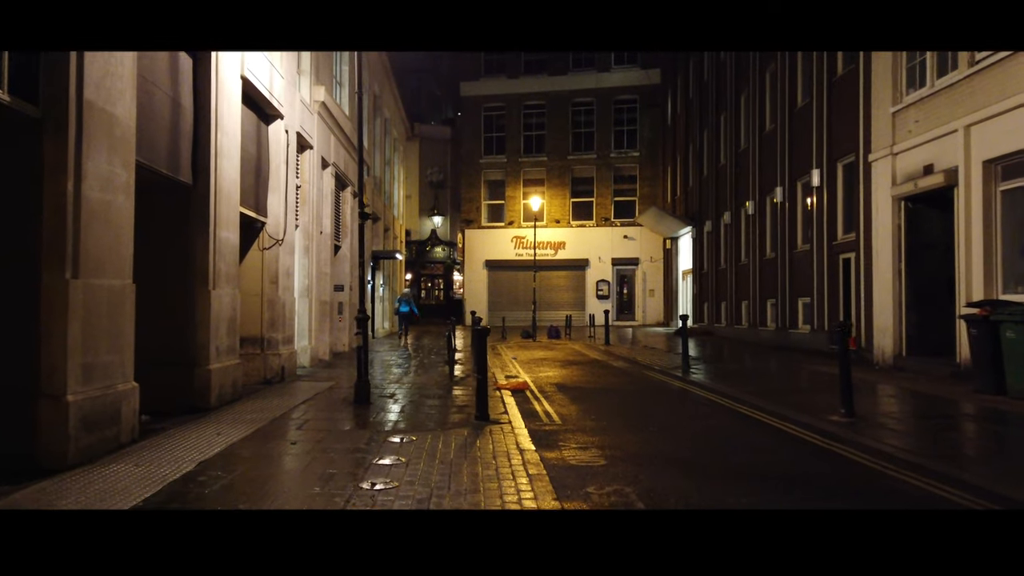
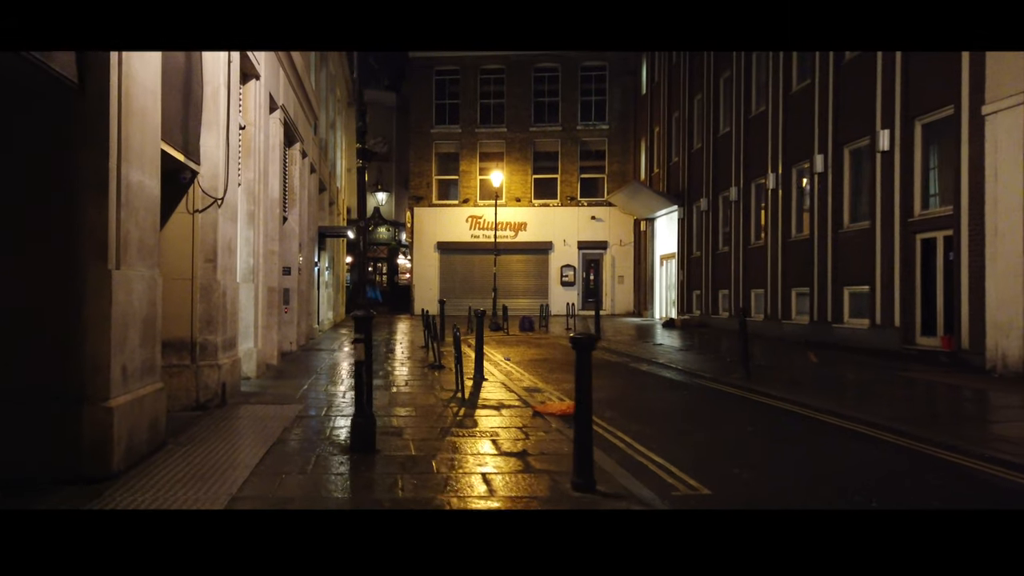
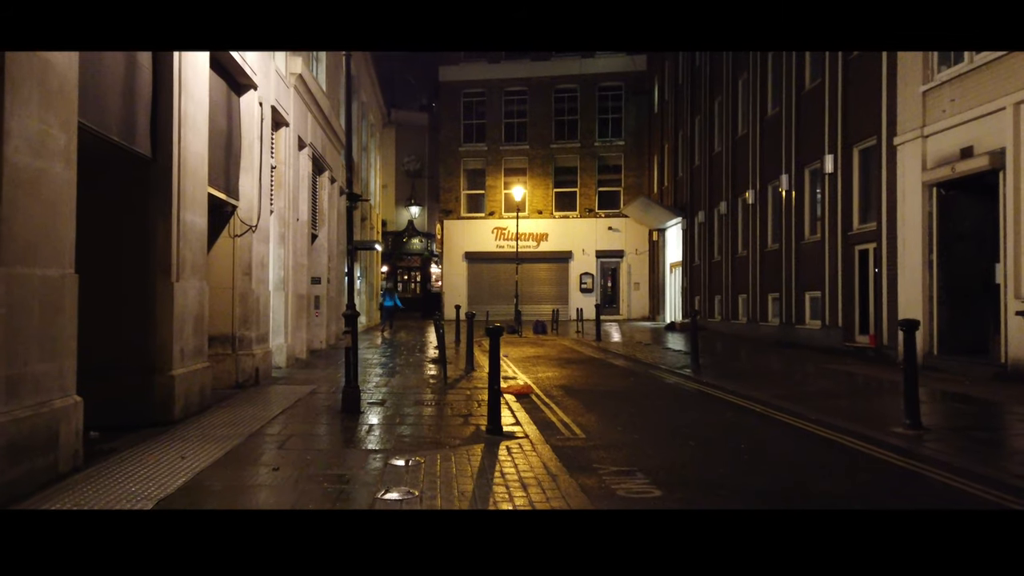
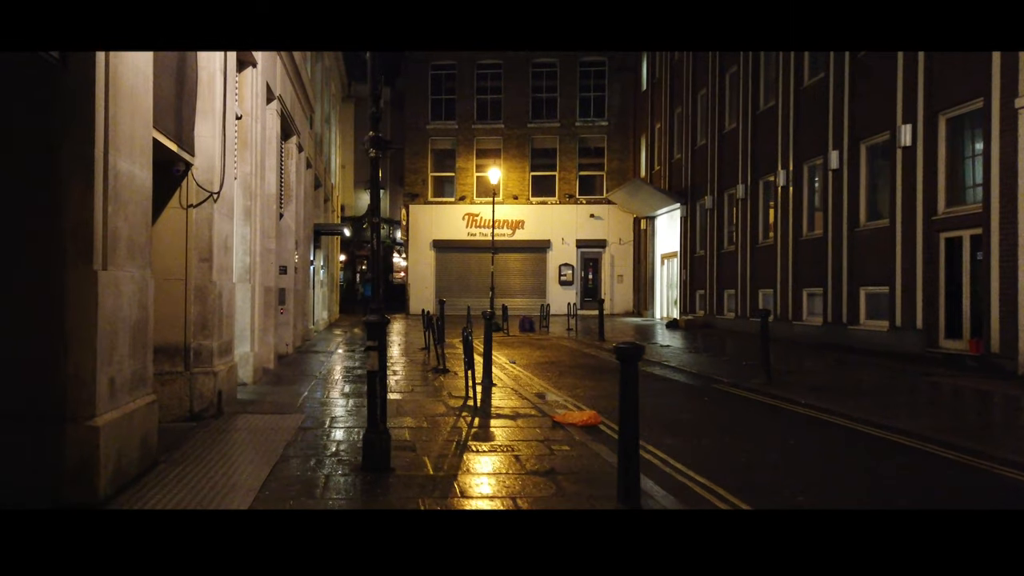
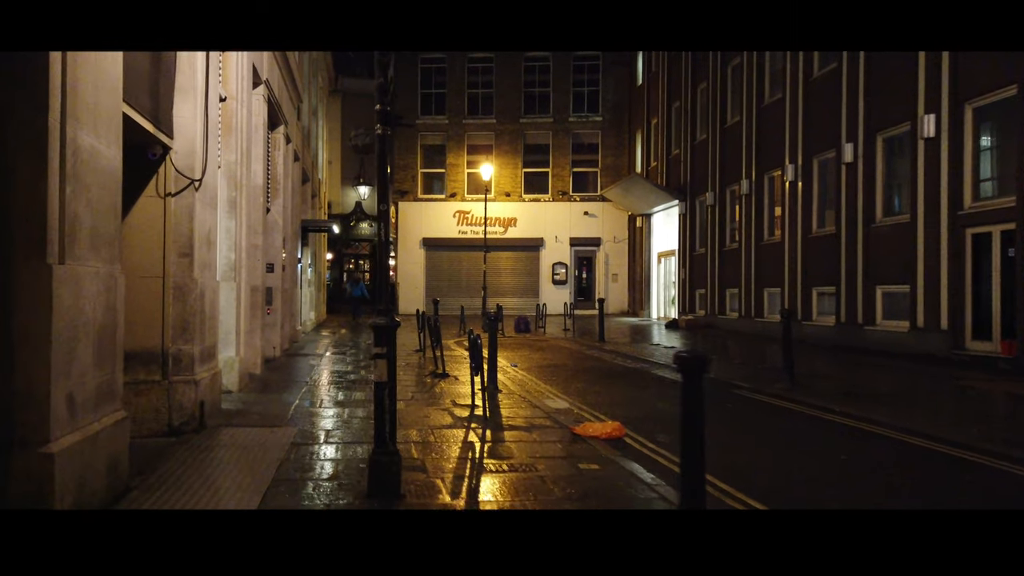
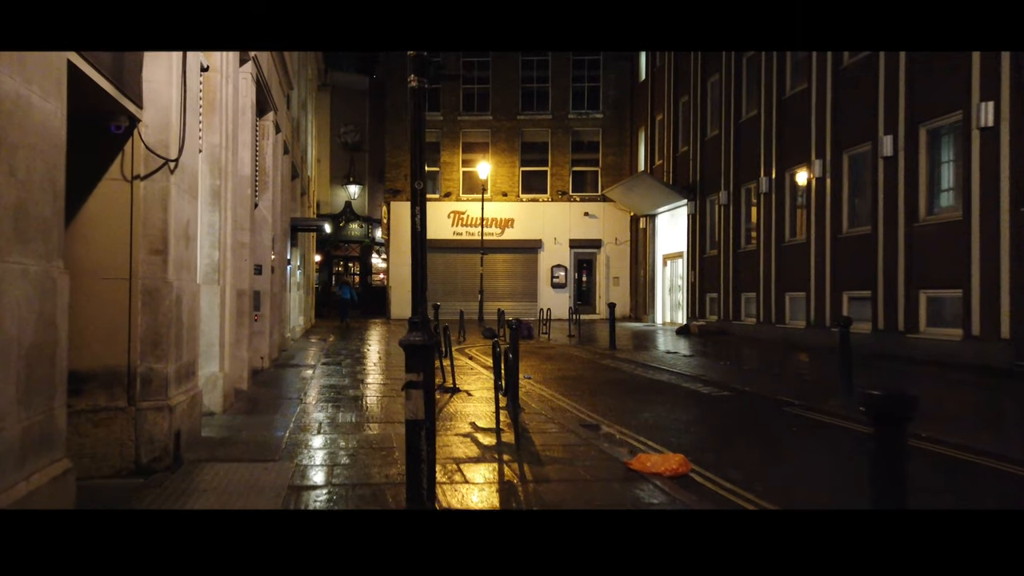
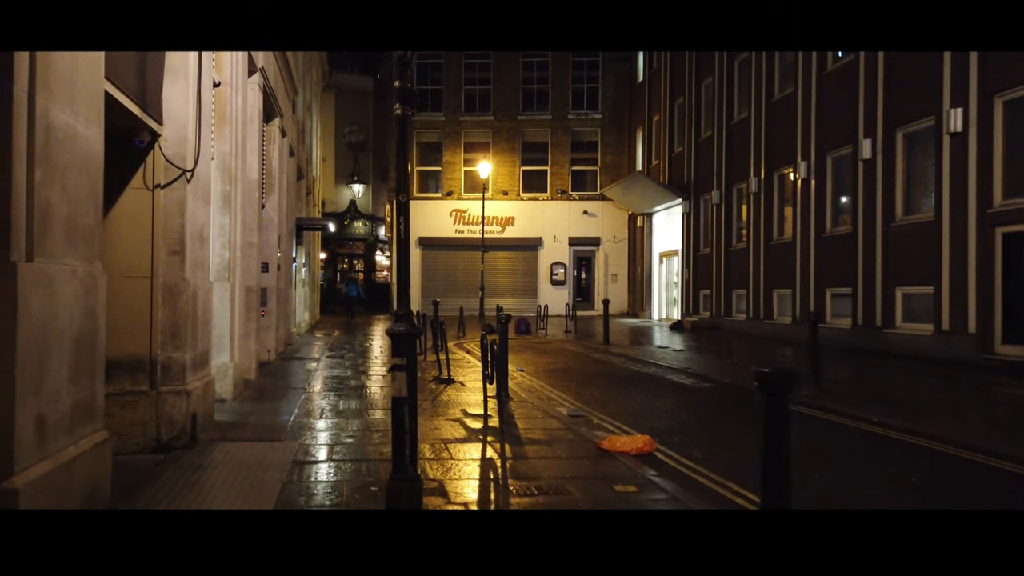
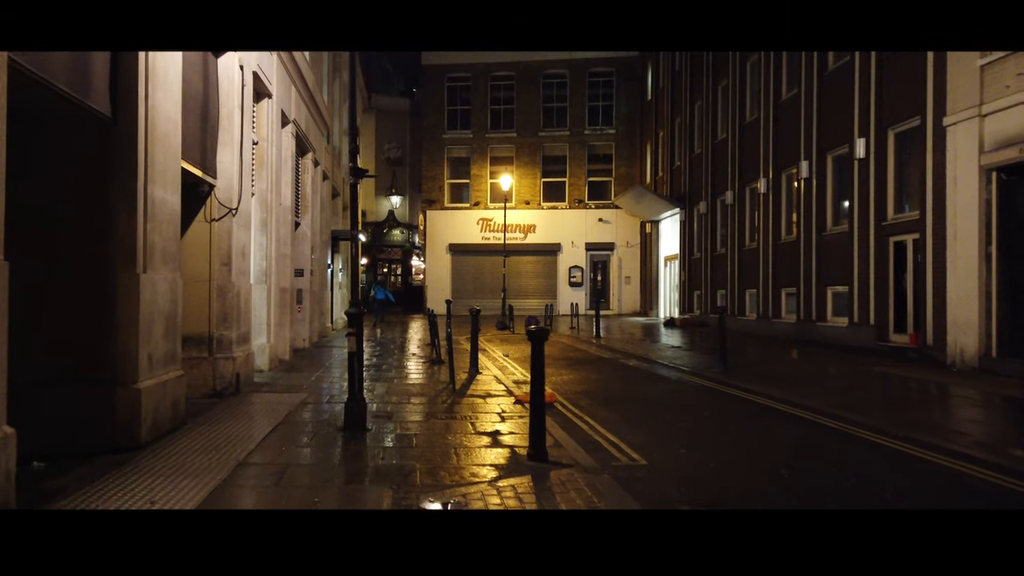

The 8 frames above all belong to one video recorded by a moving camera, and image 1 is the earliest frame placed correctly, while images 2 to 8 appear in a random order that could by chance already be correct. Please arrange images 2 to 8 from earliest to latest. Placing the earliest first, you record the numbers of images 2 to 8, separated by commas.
3, 8, 2, 4, 5, 7, 6
